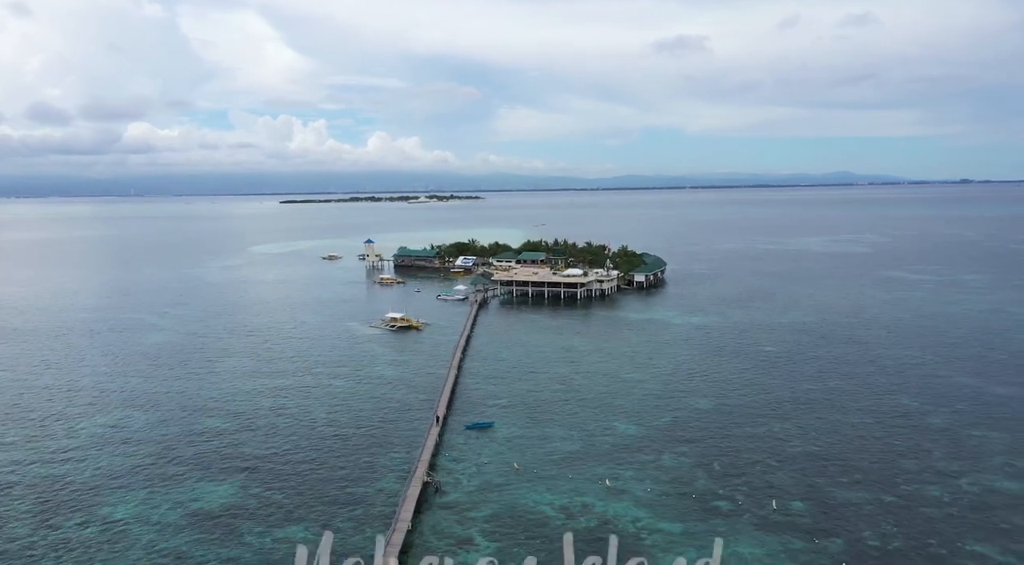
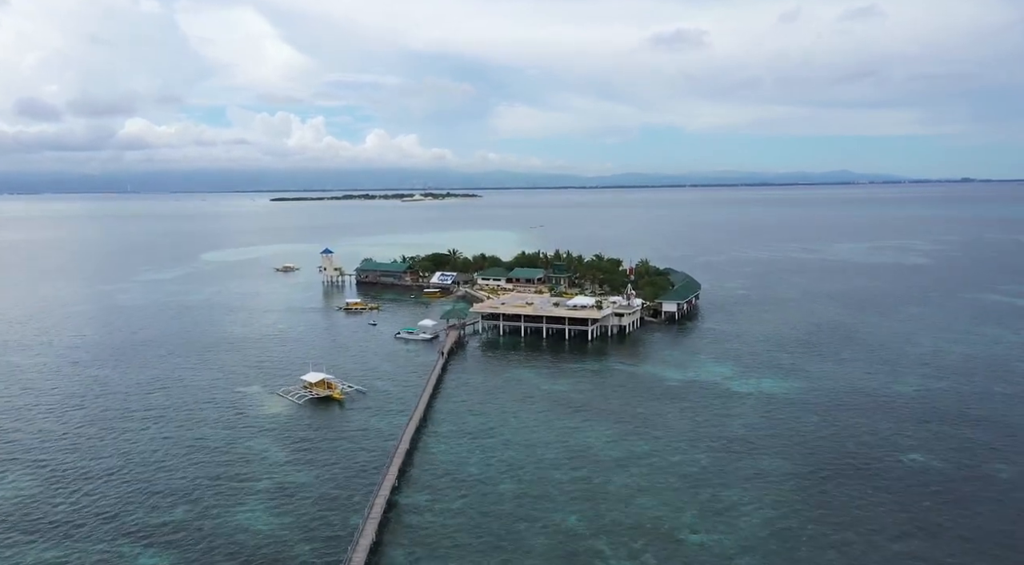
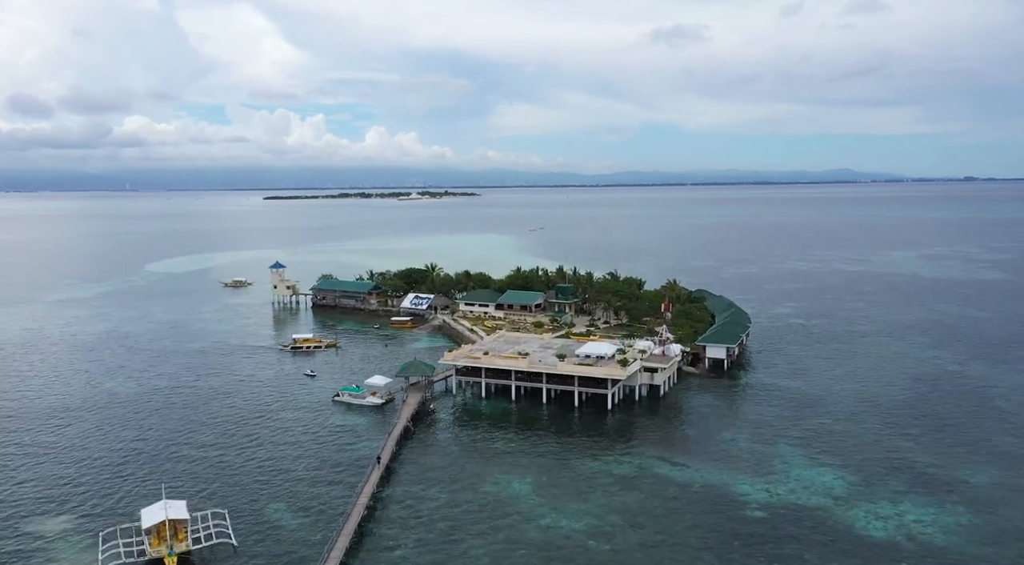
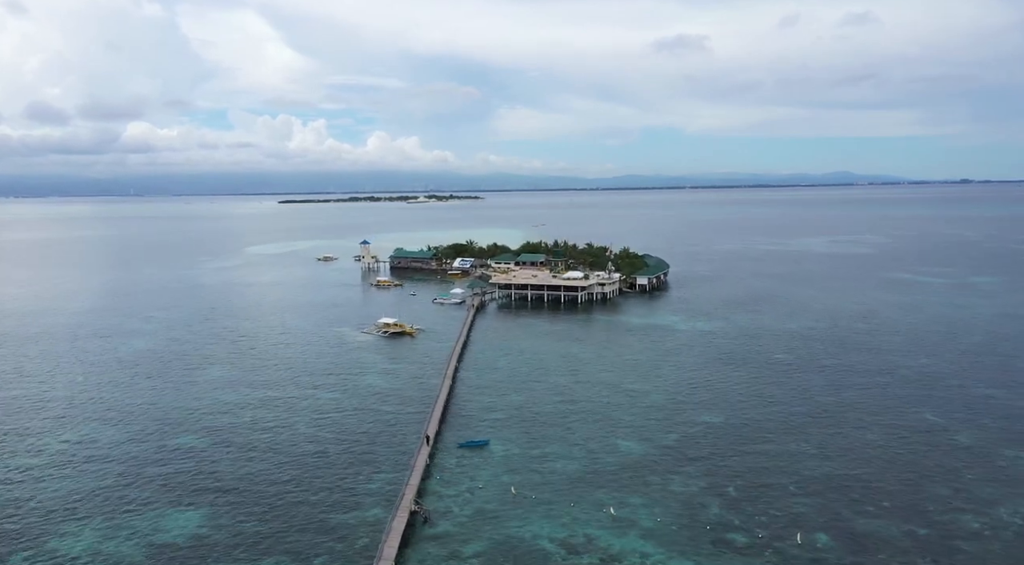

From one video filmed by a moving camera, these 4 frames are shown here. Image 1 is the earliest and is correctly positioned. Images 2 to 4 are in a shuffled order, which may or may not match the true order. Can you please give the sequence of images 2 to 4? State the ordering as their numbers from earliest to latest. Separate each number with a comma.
4, 2, 3
